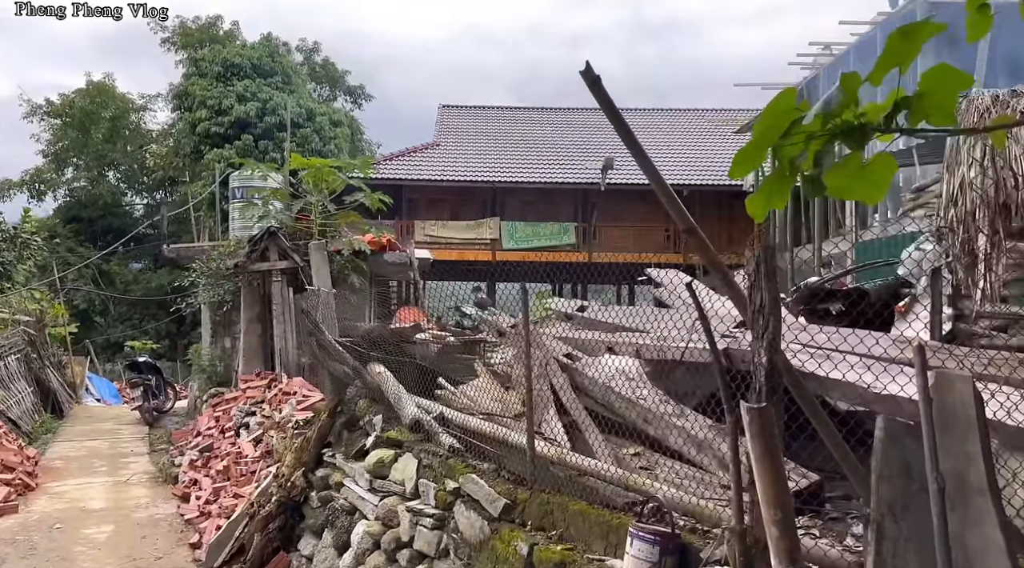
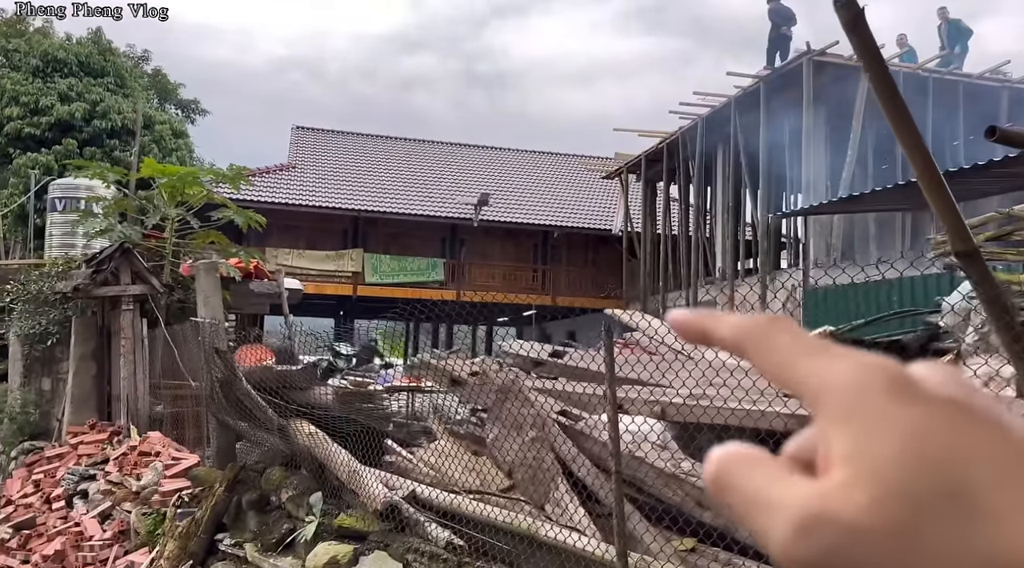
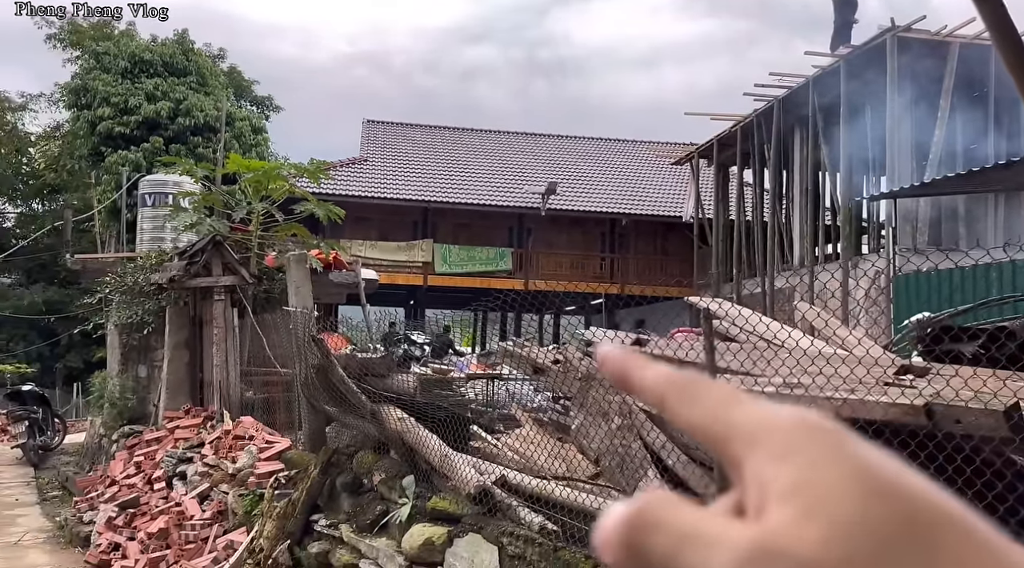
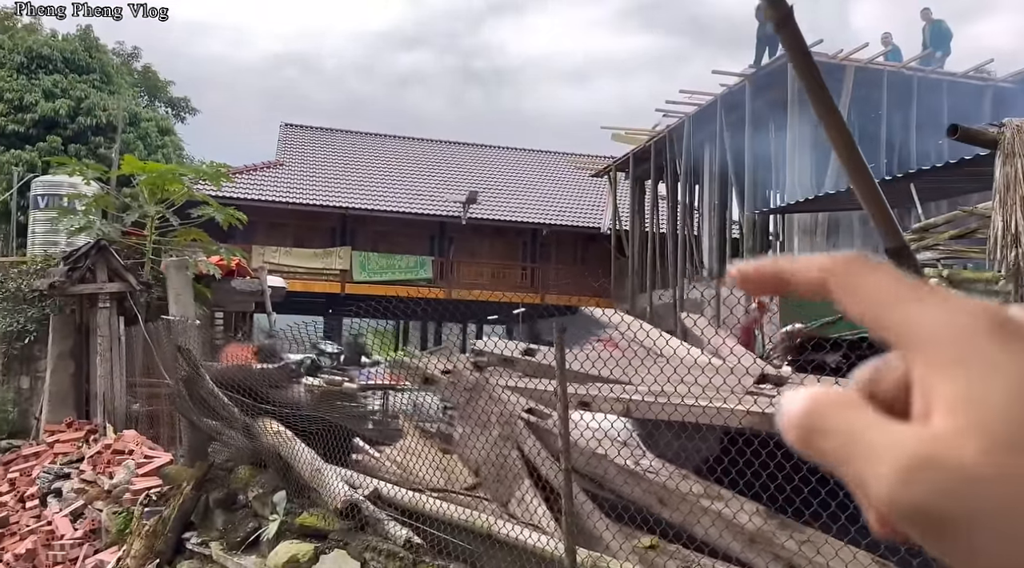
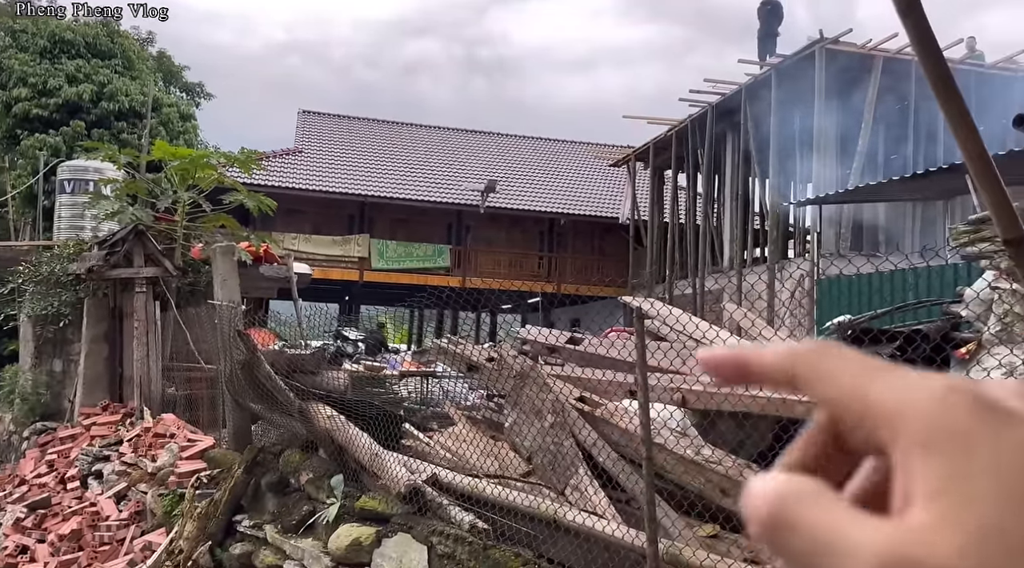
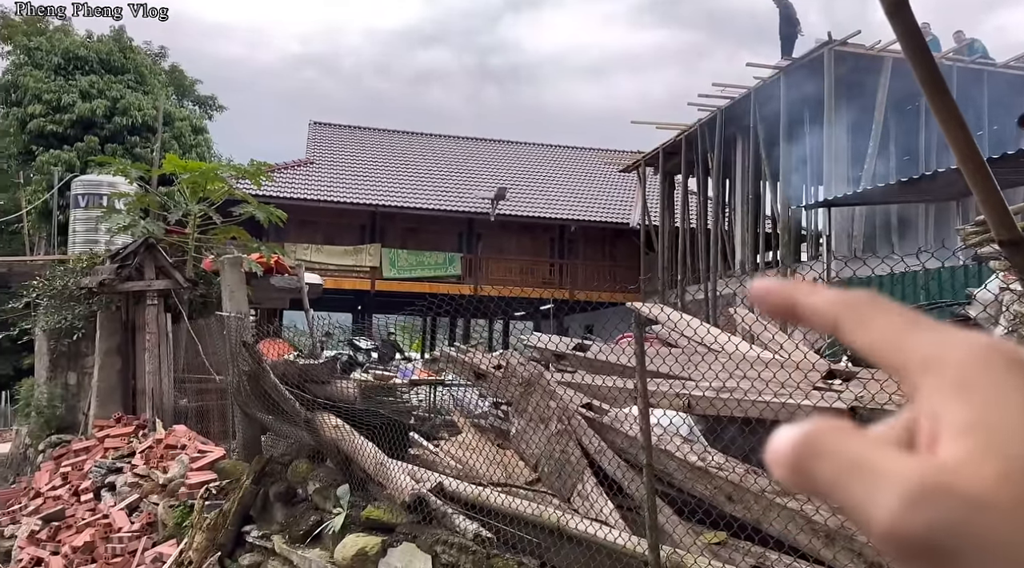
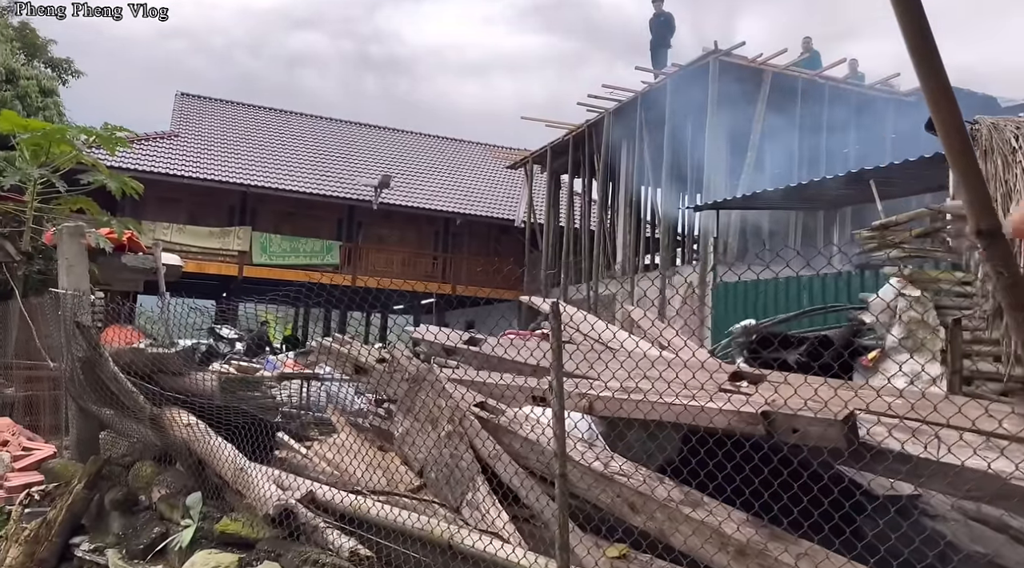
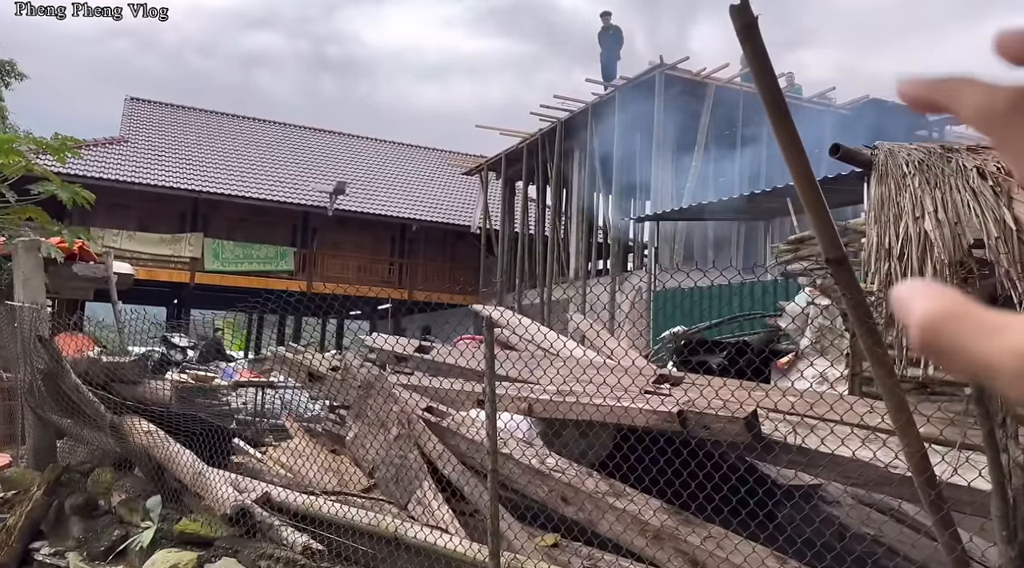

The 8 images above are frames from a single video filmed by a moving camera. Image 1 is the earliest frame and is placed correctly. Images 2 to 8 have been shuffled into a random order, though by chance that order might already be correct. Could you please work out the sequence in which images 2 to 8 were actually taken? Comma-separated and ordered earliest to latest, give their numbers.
4, 2, 6, 3, 5, 8, 7
